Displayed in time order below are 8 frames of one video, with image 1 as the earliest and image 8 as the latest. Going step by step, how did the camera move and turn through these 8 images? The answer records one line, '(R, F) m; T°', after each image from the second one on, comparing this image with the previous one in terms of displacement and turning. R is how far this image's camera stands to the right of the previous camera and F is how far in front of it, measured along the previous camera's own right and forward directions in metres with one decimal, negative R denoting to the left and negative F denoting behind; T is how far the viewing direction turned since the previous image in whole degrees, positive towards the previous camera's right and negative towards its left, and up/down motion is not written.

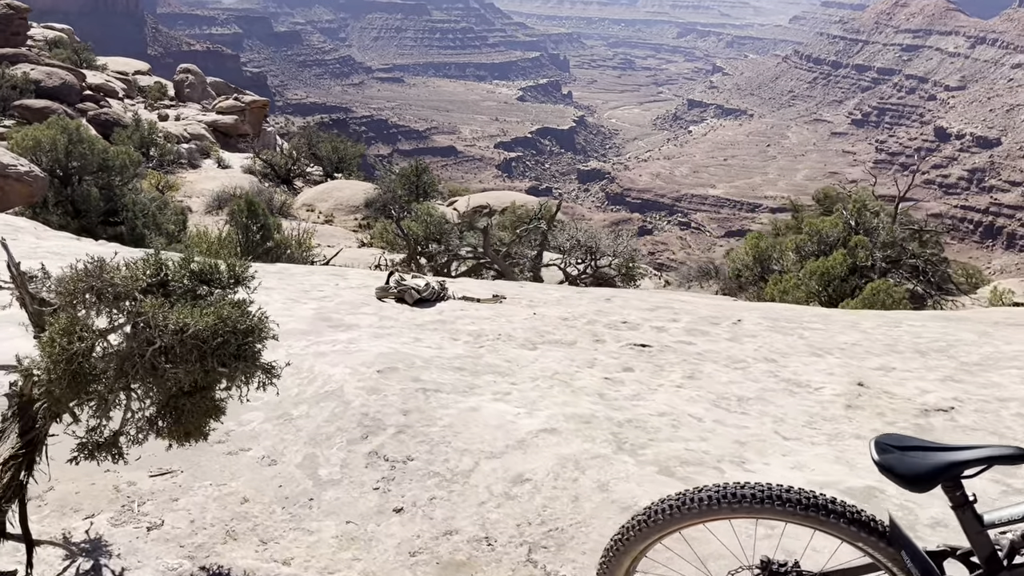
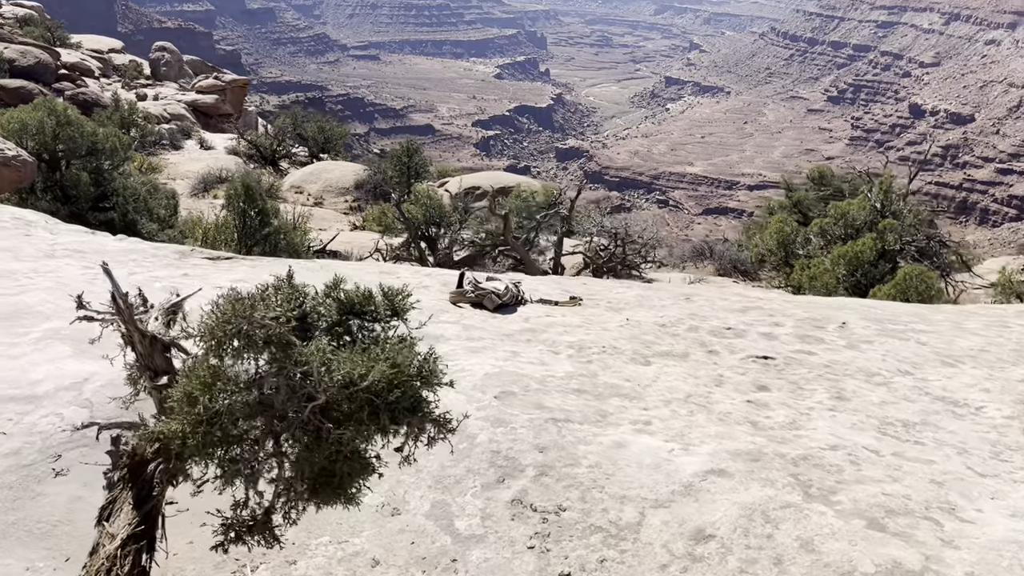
(-0.8, +0.6) m; +1°
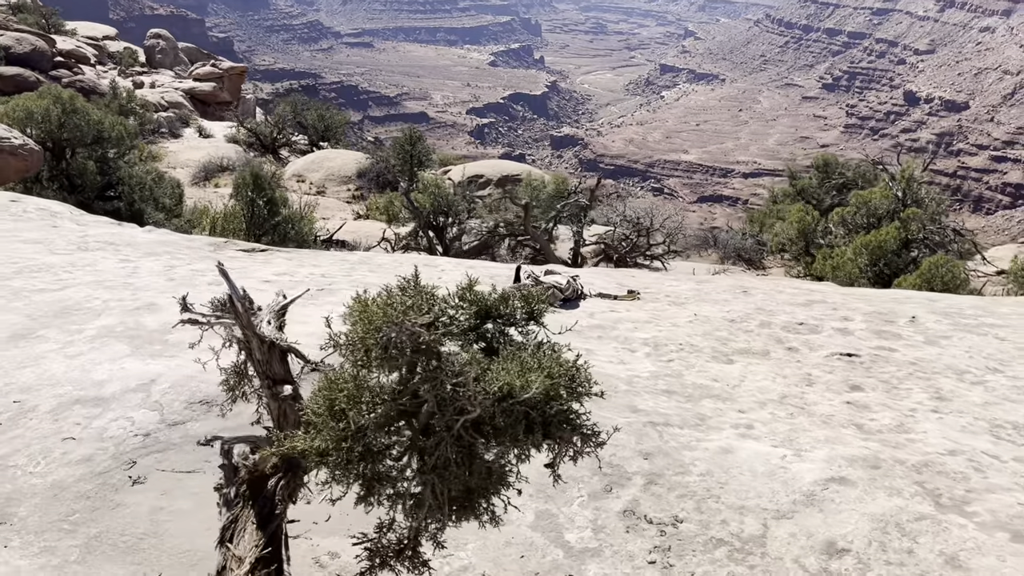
(-0.5, +0.2) m; 0°
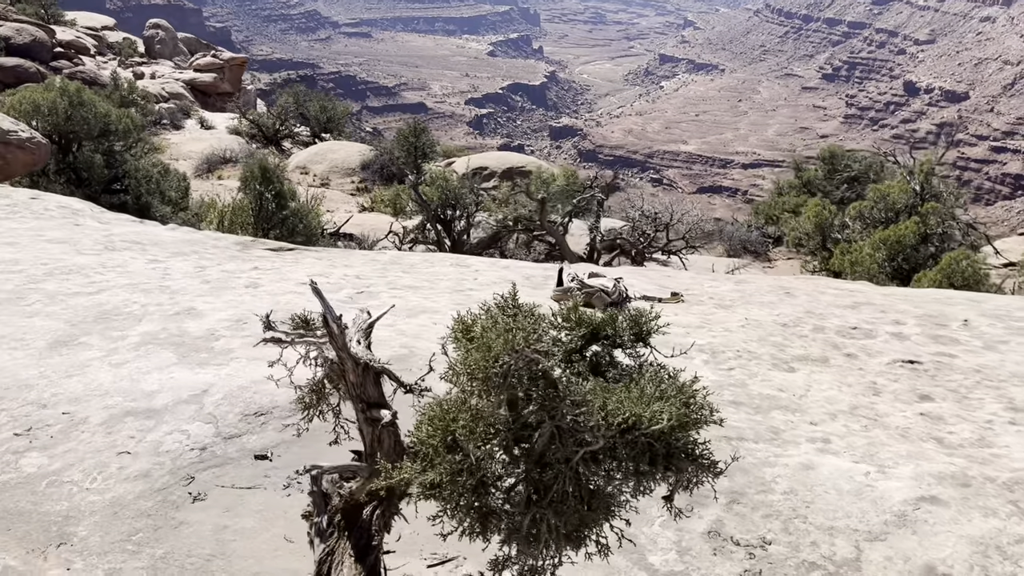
(-0.3, +0.1) m; 0°
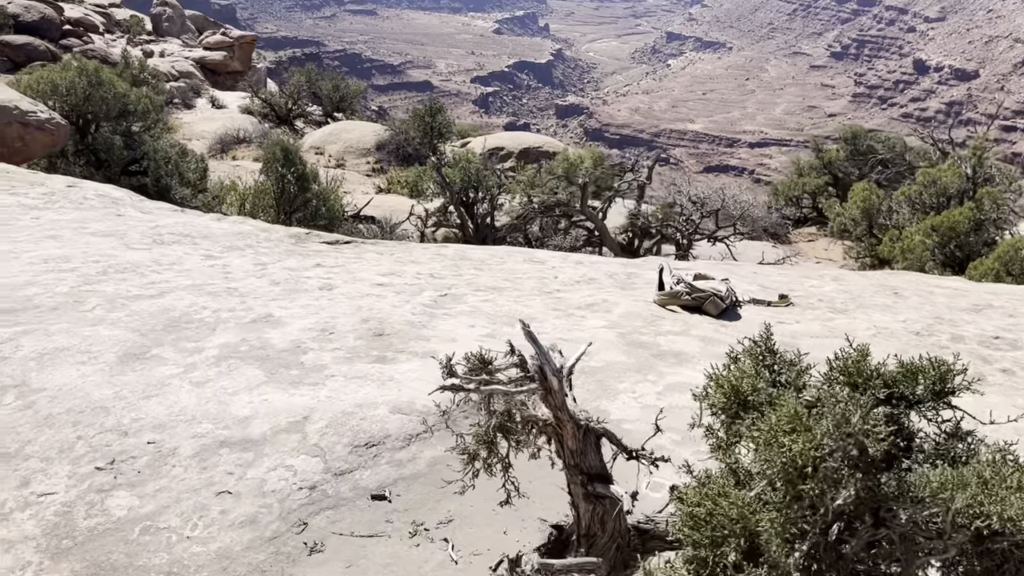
(-0.6, +0.5) m; 0°
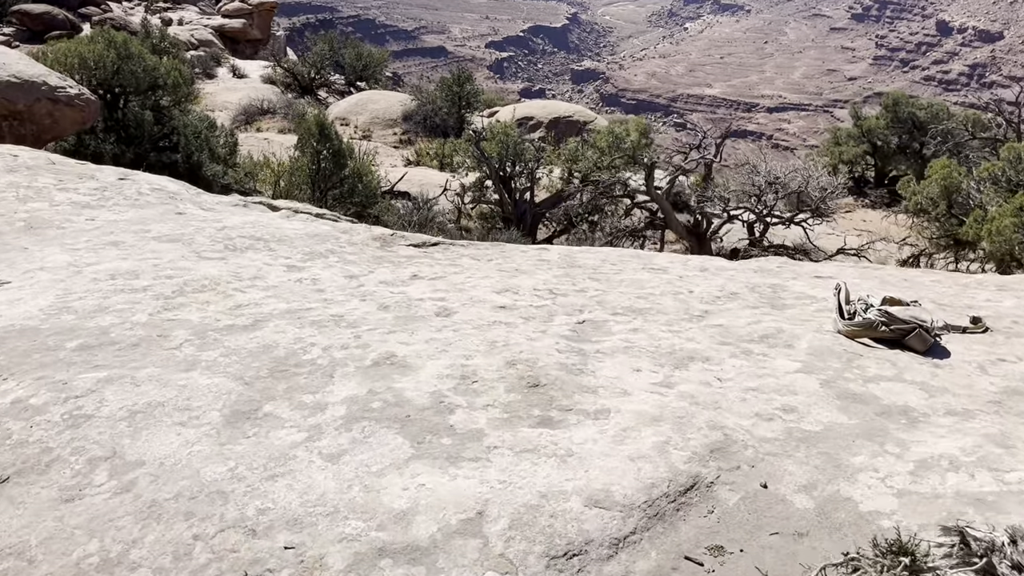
(-0.8, +0.9) m; -1°
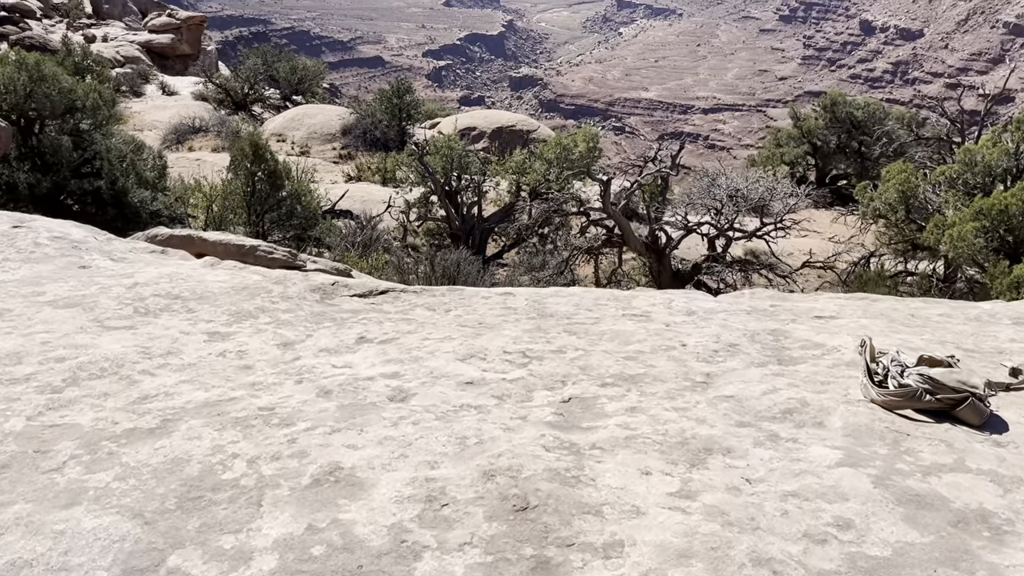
(-0.1, +0.9) m; +4°
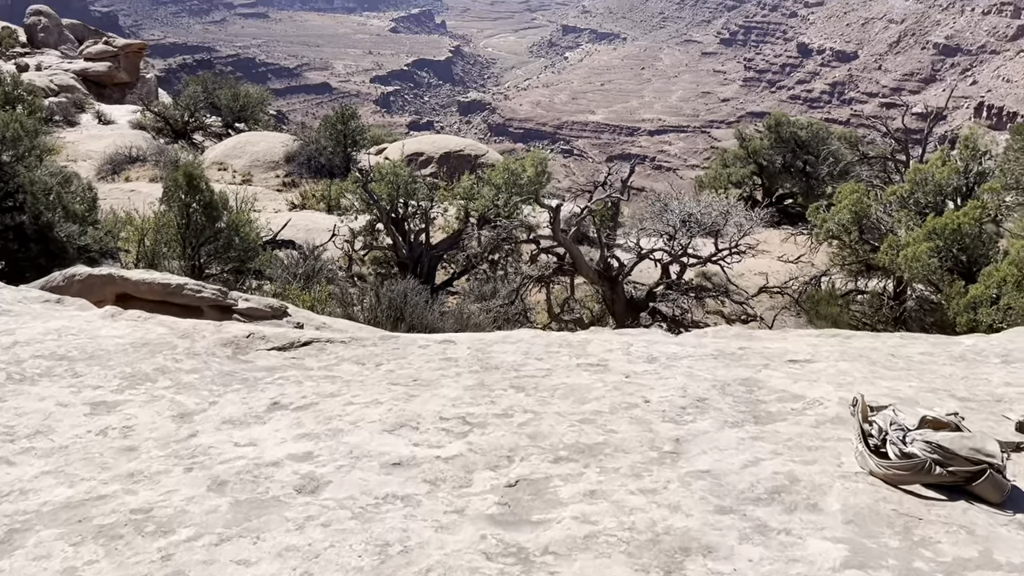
(+0.1, +0.7) m; +3°
